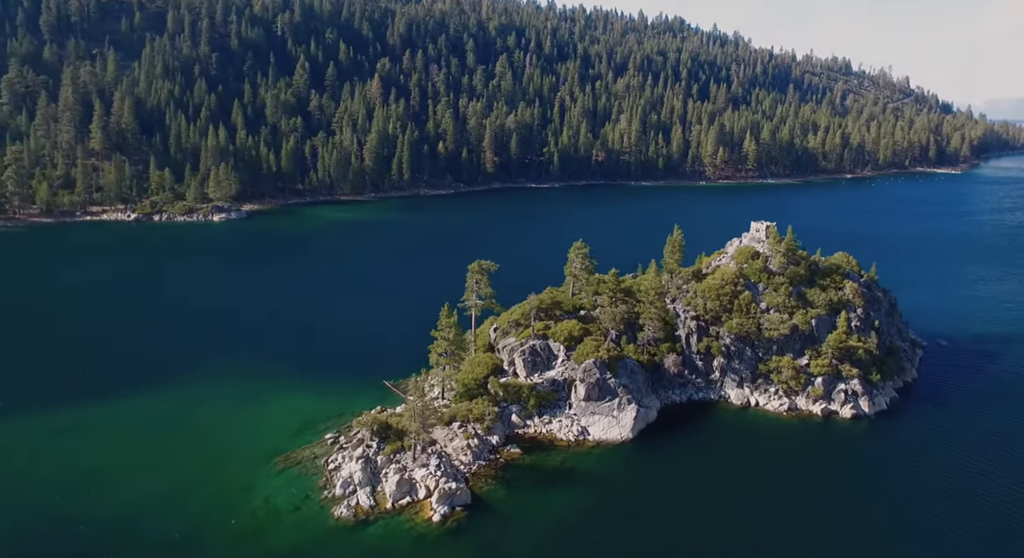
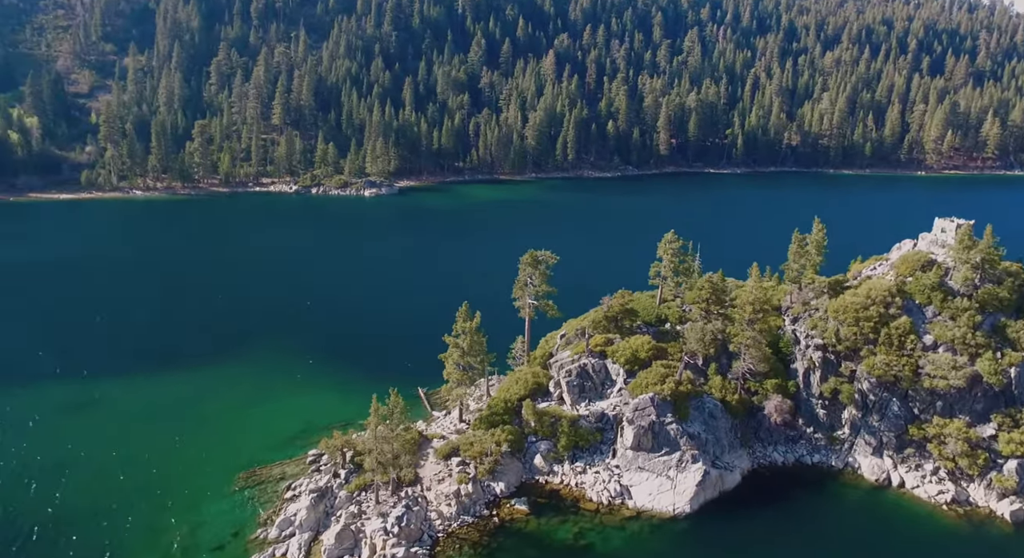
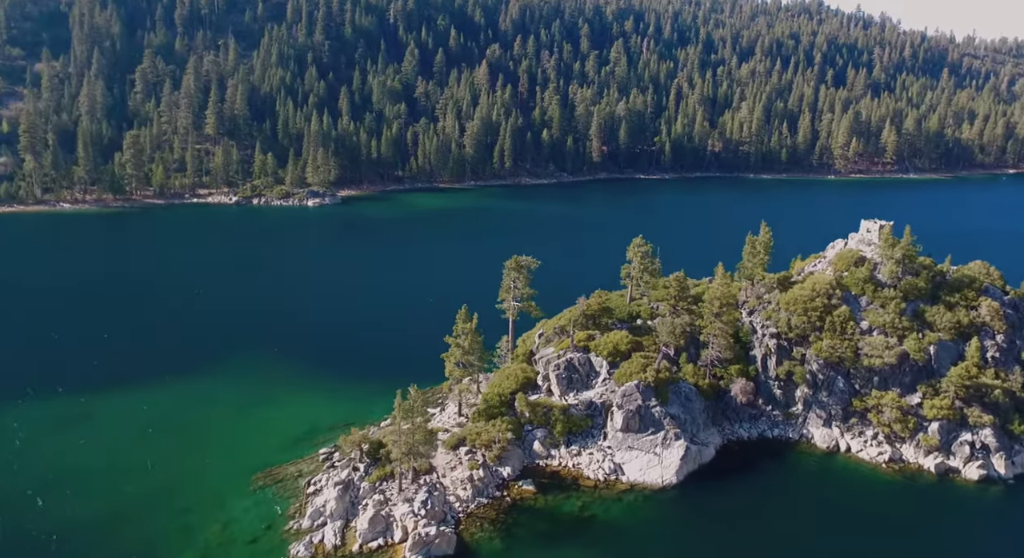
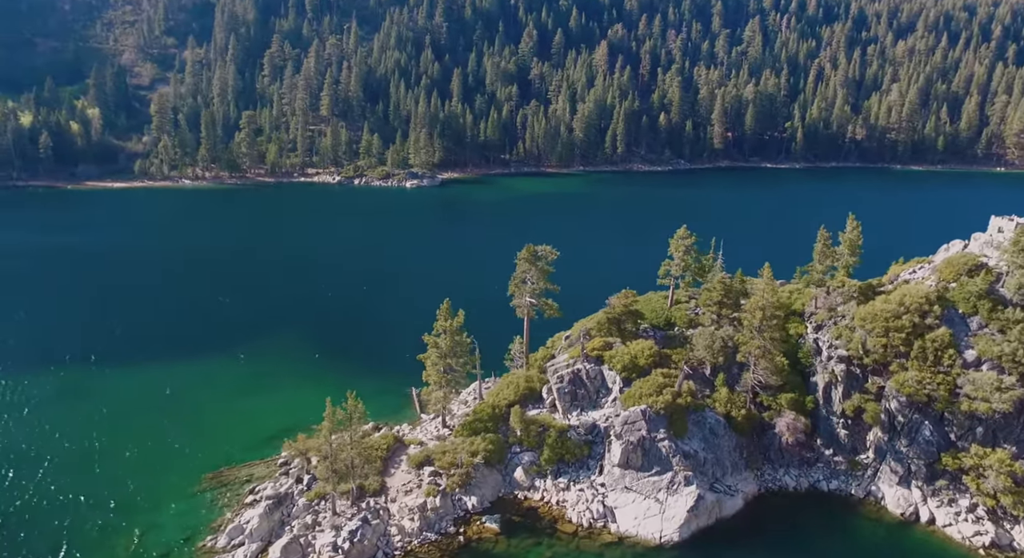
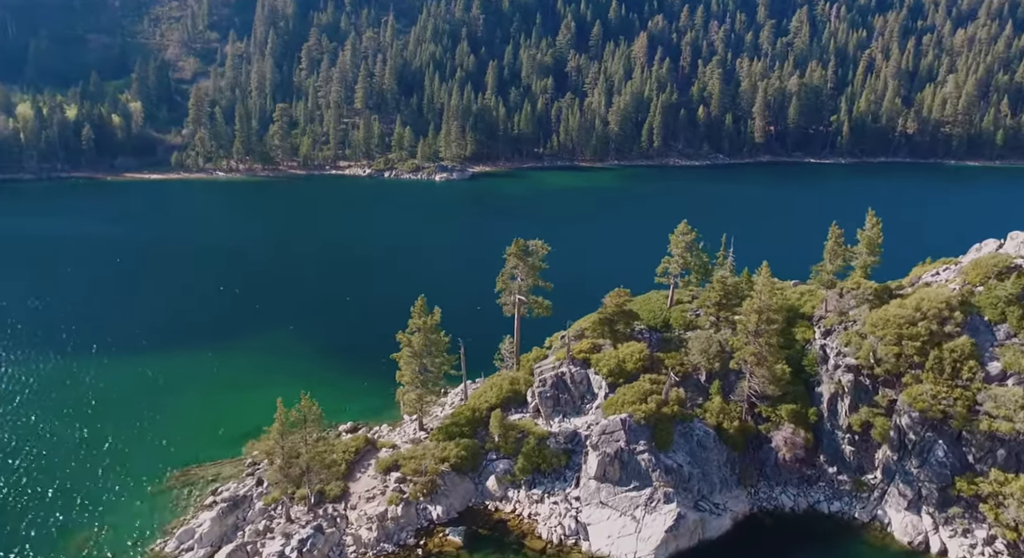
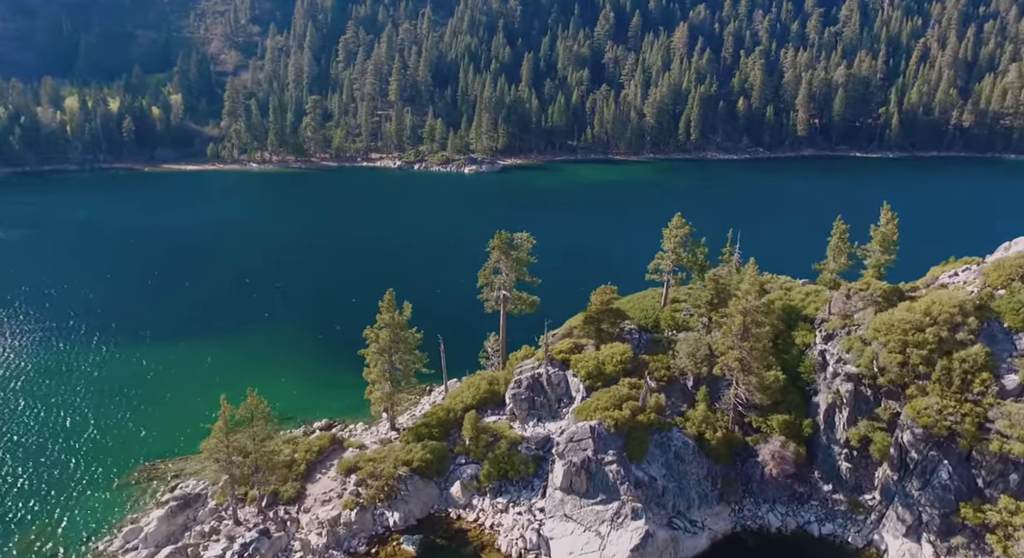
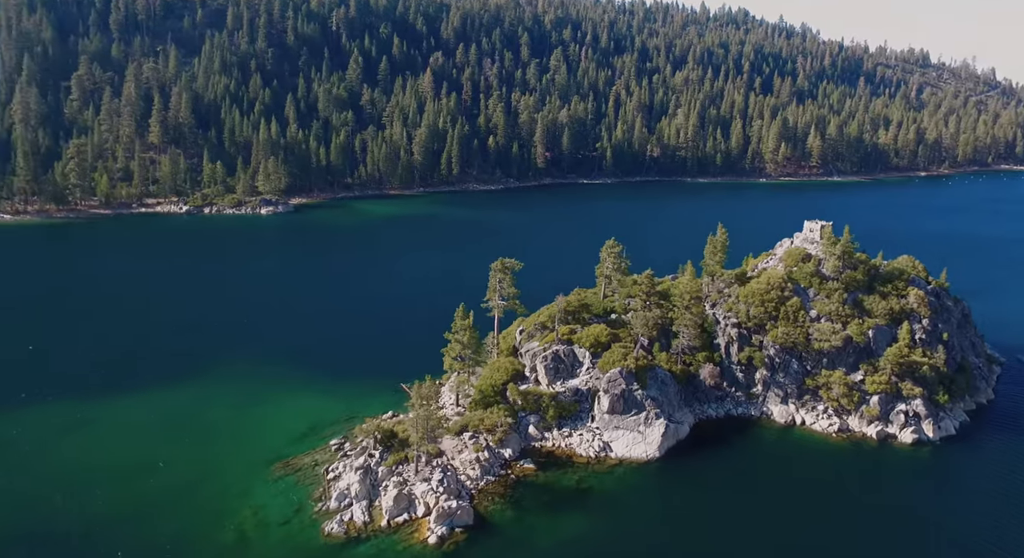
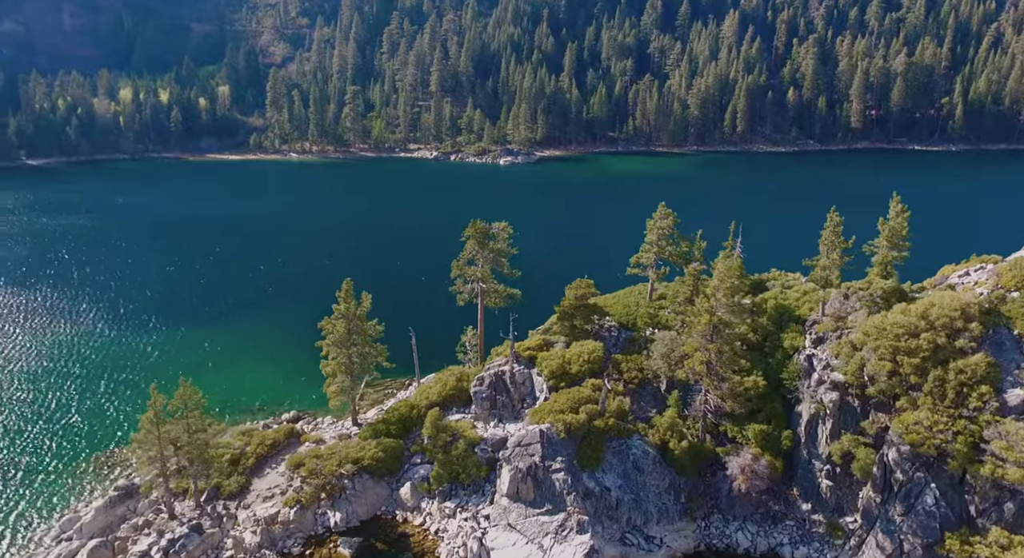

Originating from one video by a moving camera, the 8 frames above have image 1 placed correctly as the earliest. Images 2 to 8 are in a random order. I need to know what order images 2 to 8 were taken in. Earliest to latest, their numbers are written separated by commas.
7, 3, 2, 4, 5, 6, 8
